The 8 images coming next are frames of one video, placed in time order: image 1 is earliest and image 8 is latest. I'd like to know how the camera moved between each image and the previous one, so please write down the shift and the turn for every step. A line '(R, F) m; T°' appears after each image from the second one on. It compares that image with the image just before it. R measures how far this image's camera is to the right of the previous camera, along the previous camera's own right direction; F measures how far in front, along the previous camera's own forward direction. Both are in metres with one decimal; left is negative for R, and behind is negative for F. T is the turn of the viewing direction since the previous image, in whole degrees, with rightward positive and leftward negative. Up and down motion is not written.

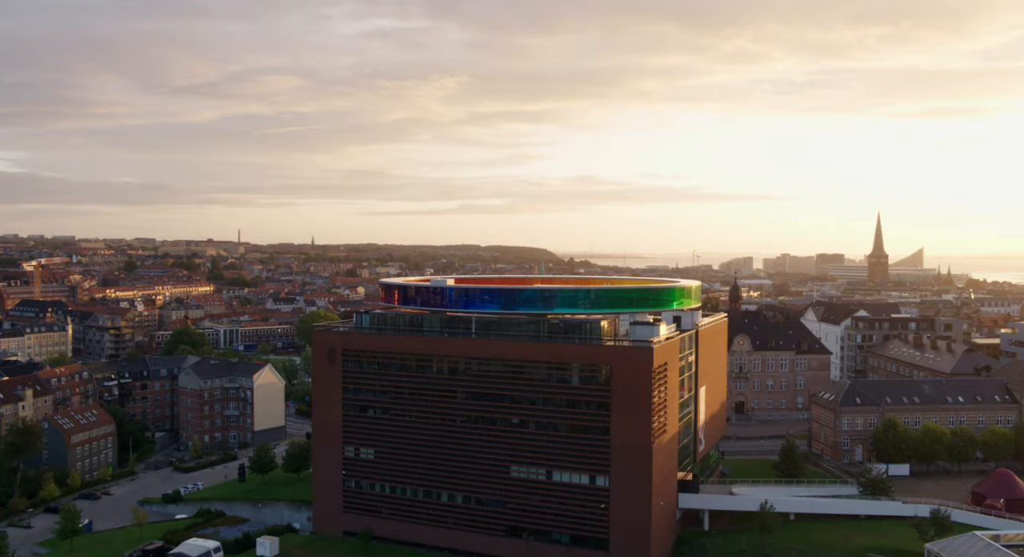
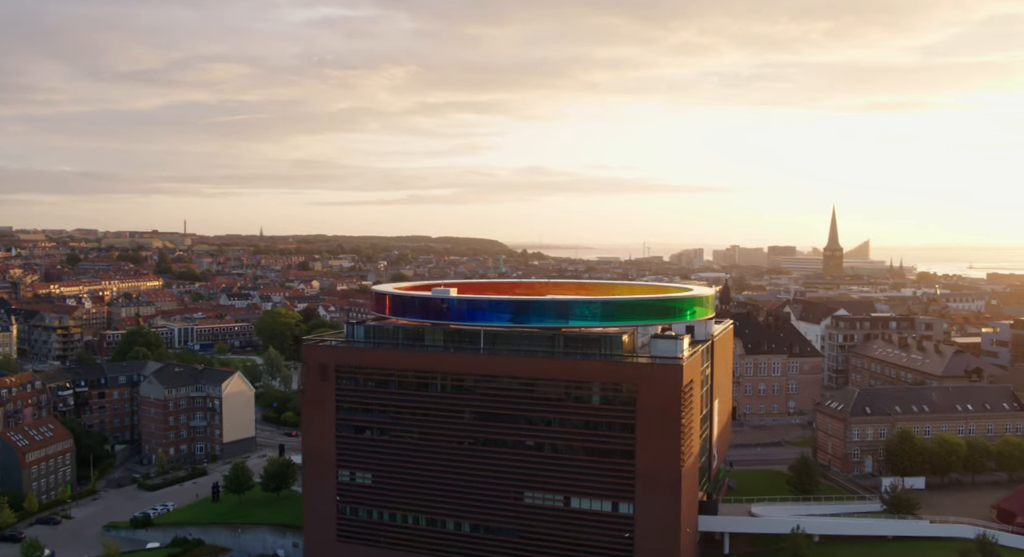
(-1.5, +1.9) m; +3°
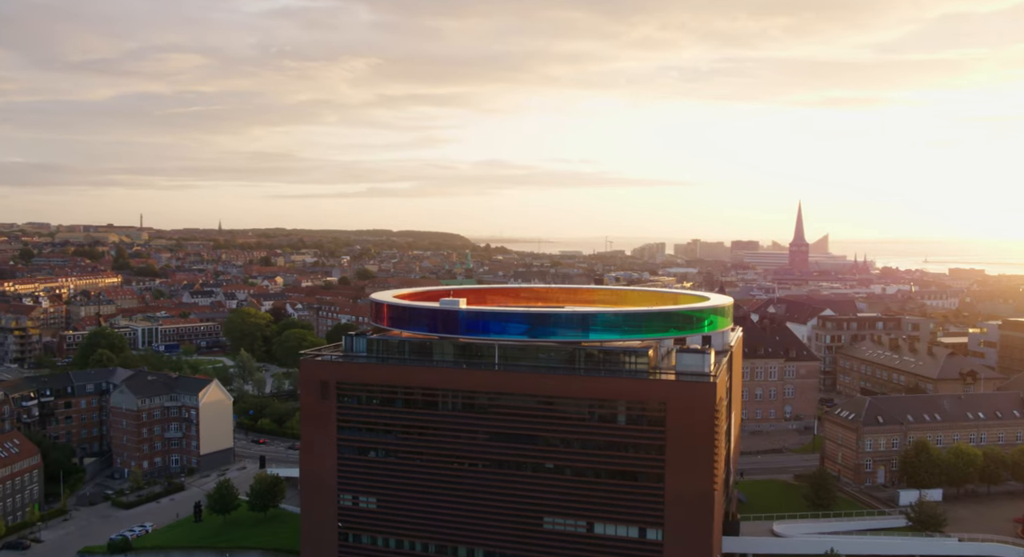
(-1.3, +1.4) m; +3°
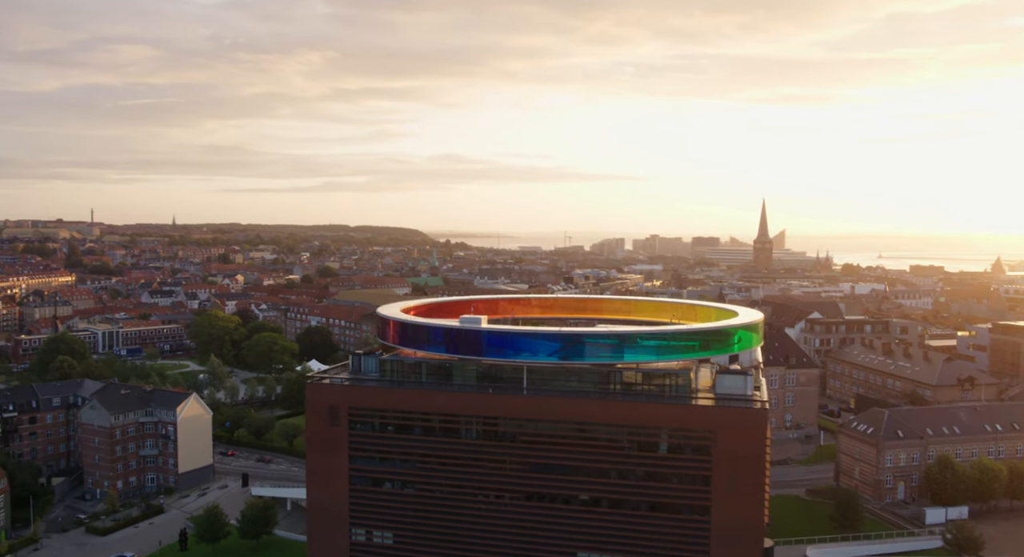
(-1.6, +1.6) m; +3°
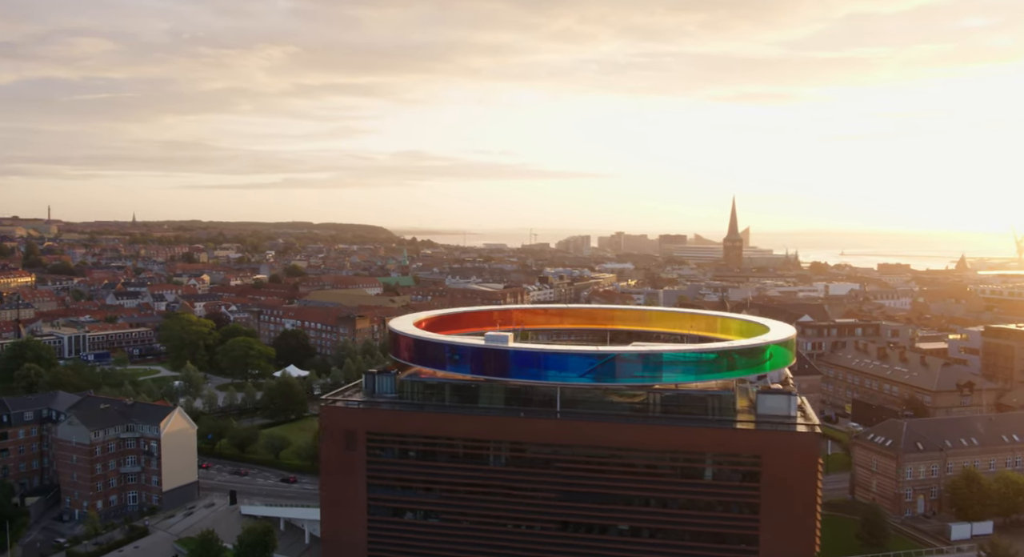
(-1.4, +1.2) m; +2°
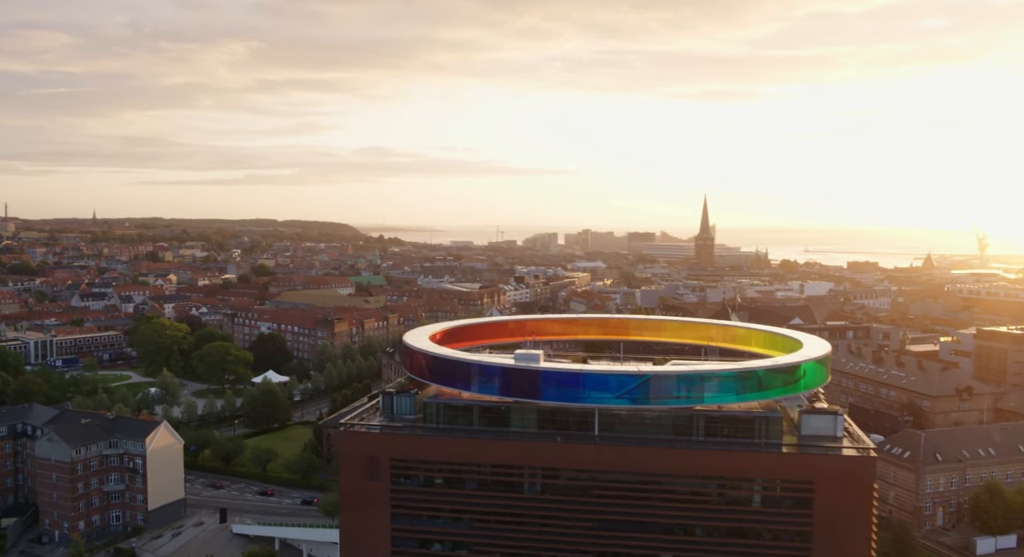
(-1.3, +1.1) m; +2°
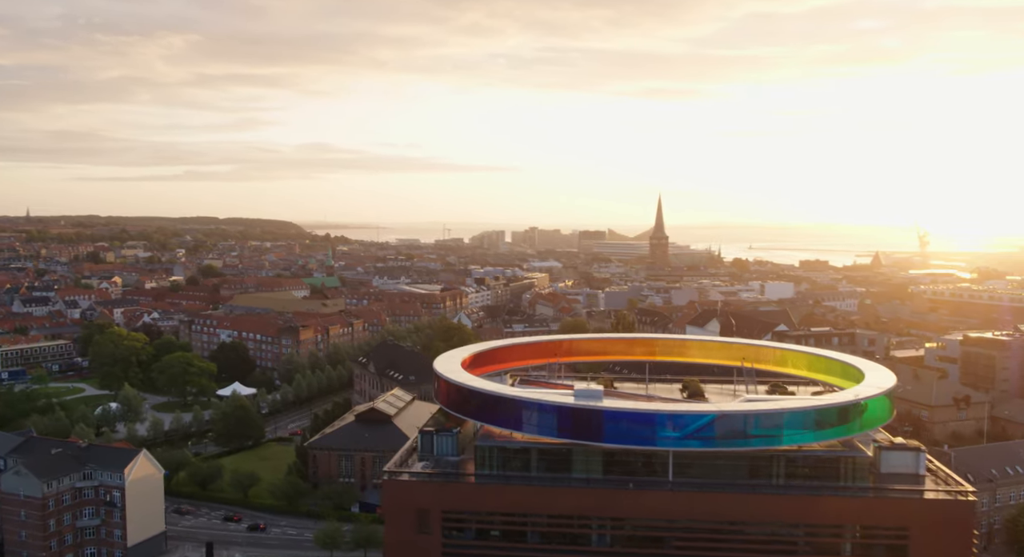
(-2.1, +1.7) m; +4°
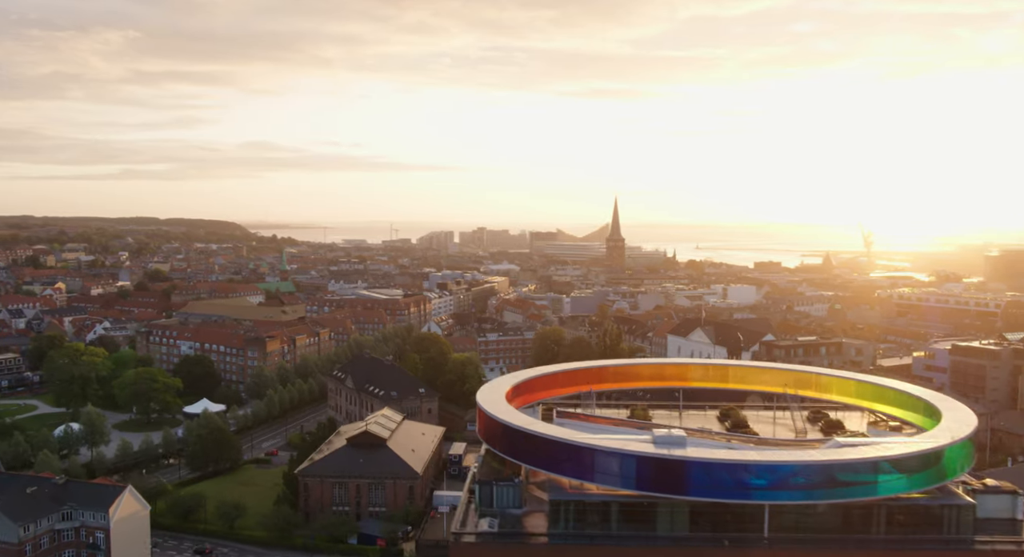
(-2.2, +1.6) m; +3°
